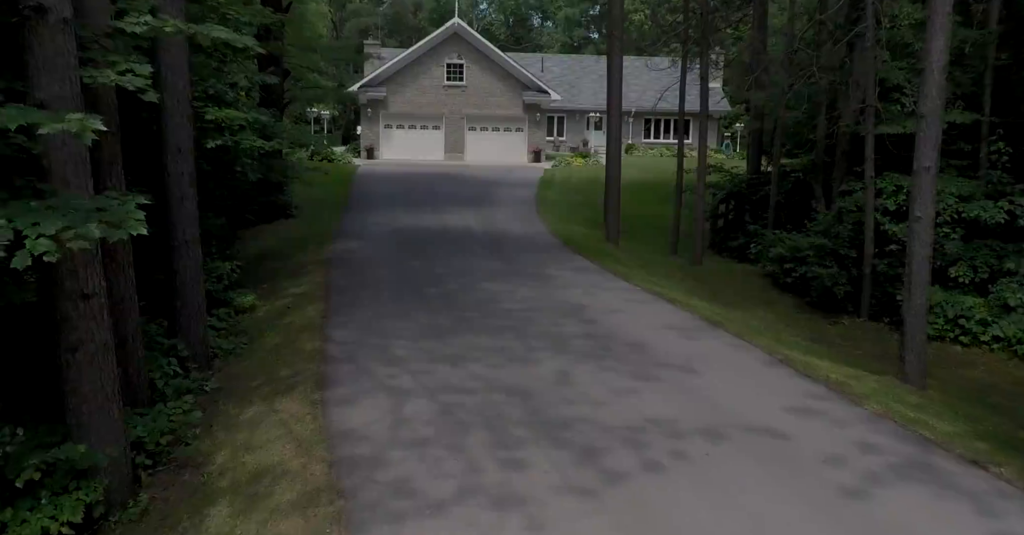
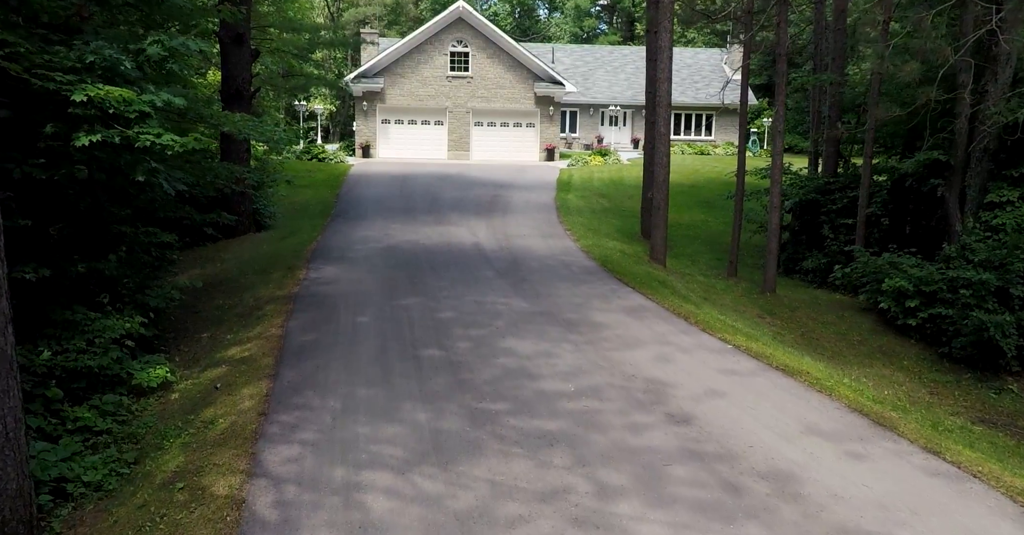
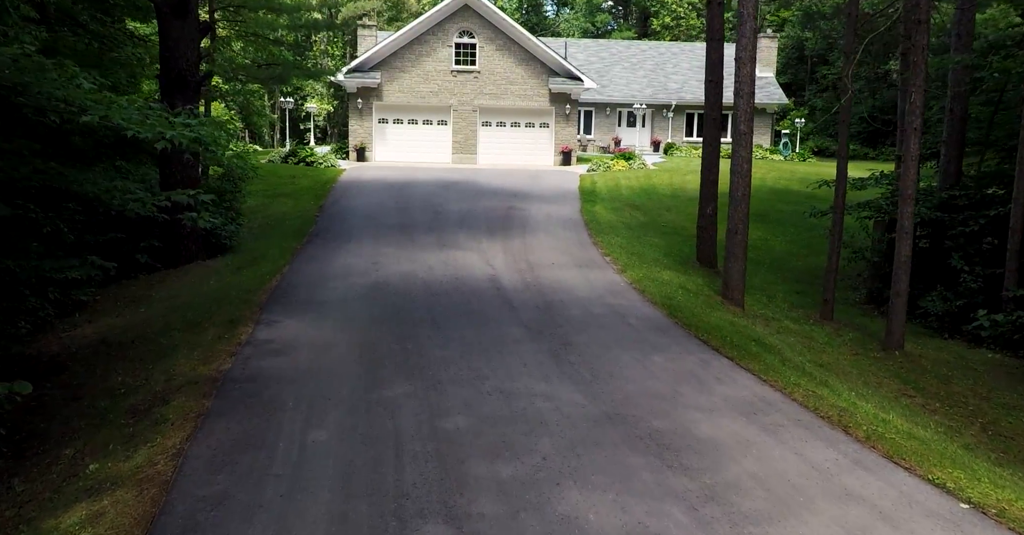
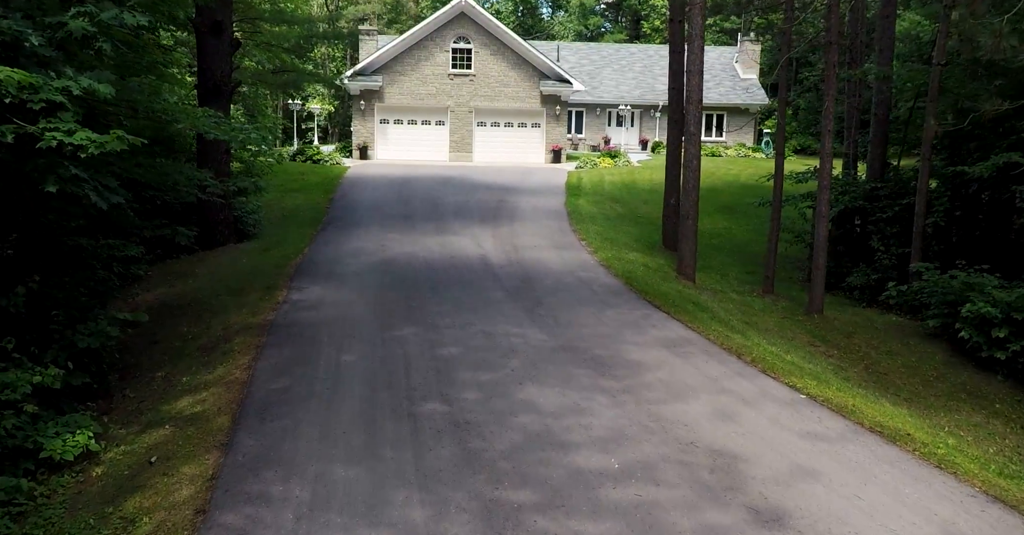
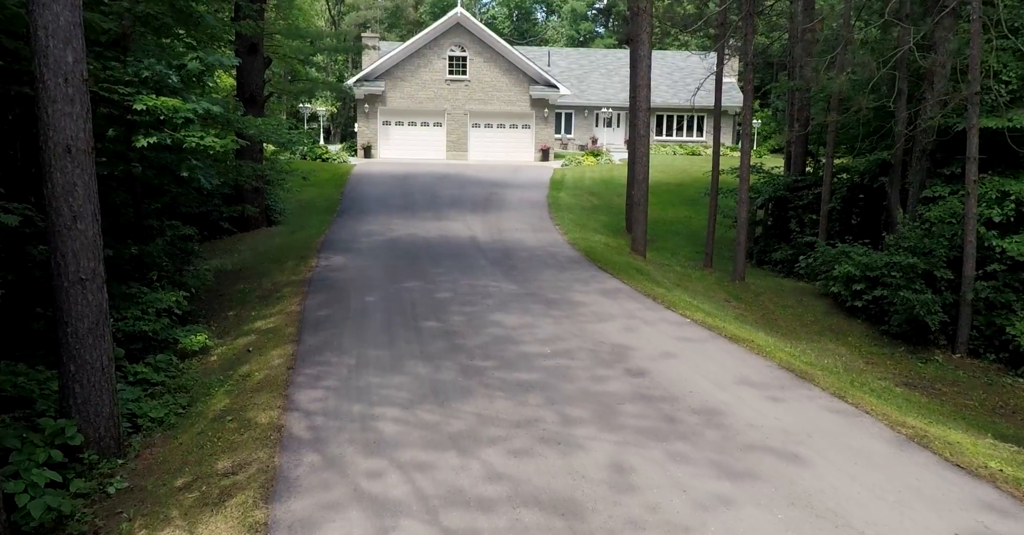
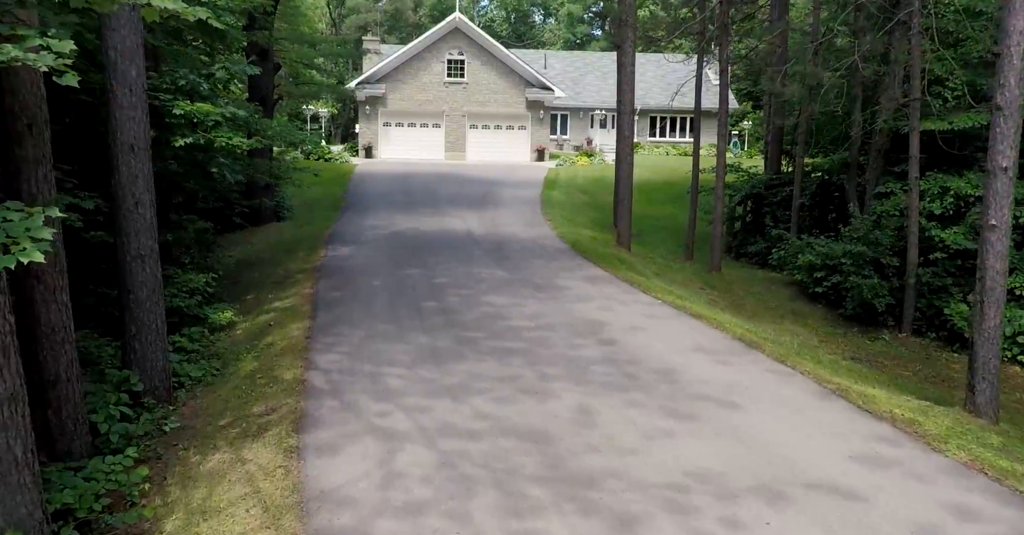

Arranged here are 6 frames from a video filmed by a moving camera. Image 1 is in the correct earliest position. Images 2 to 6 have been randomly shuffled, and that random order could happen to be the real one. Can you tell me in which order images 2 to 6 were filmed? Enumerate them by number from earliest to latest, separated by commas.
6, 5, 2, 4, 3
